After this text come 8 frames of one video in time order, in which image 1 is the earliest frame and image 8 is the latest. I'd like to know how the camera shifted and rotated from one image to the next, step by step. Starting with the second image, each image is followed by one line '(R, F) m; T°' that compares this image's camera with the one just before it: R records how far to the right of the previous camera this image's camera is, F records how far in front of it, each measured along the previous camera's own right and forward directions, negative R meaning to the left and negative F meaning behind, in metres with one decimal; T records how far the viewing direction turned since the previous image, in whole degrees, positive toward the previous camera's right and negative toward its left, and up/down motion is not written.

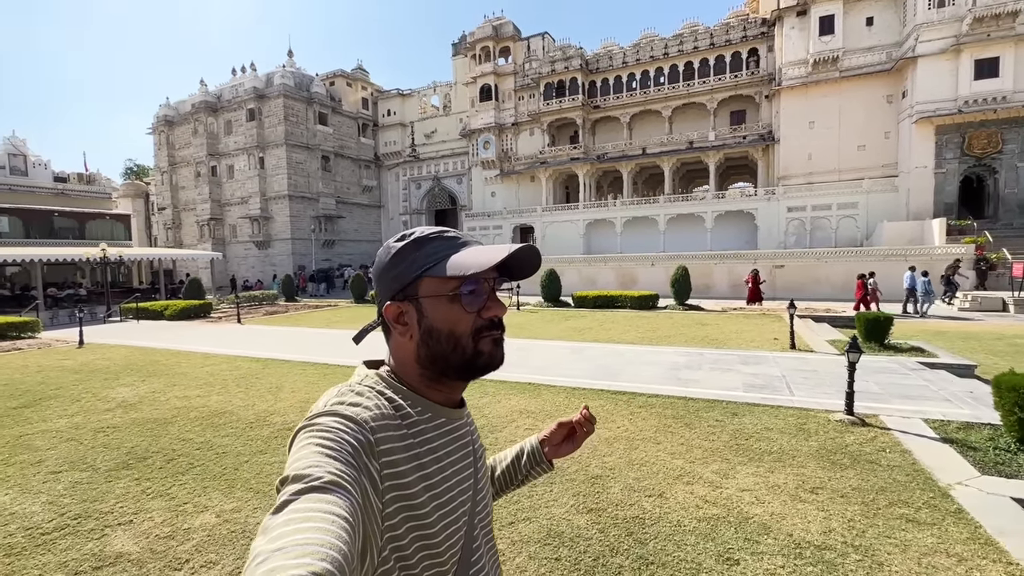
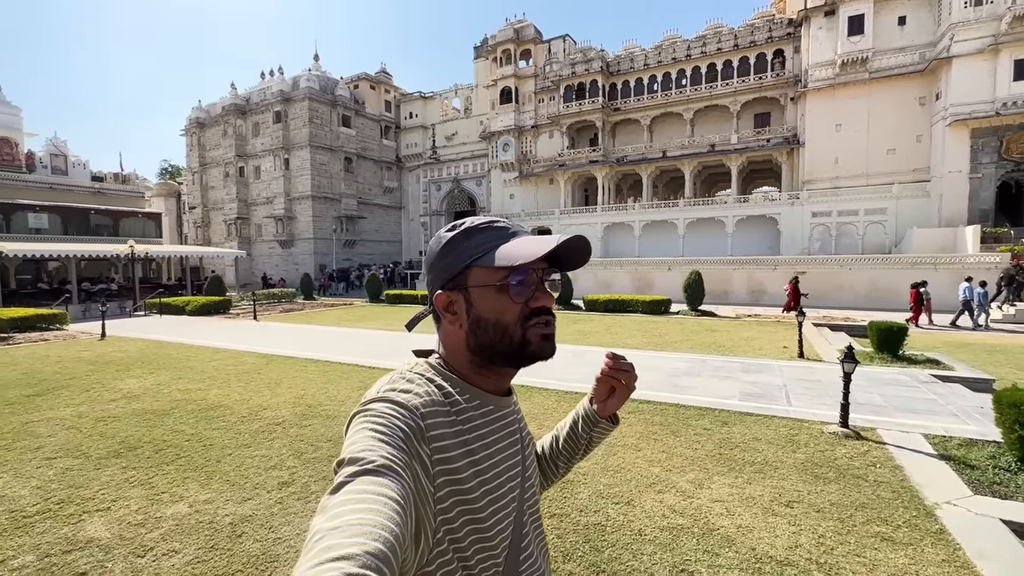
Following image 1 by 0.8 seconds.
(+0.4, 0.0) m; -3°
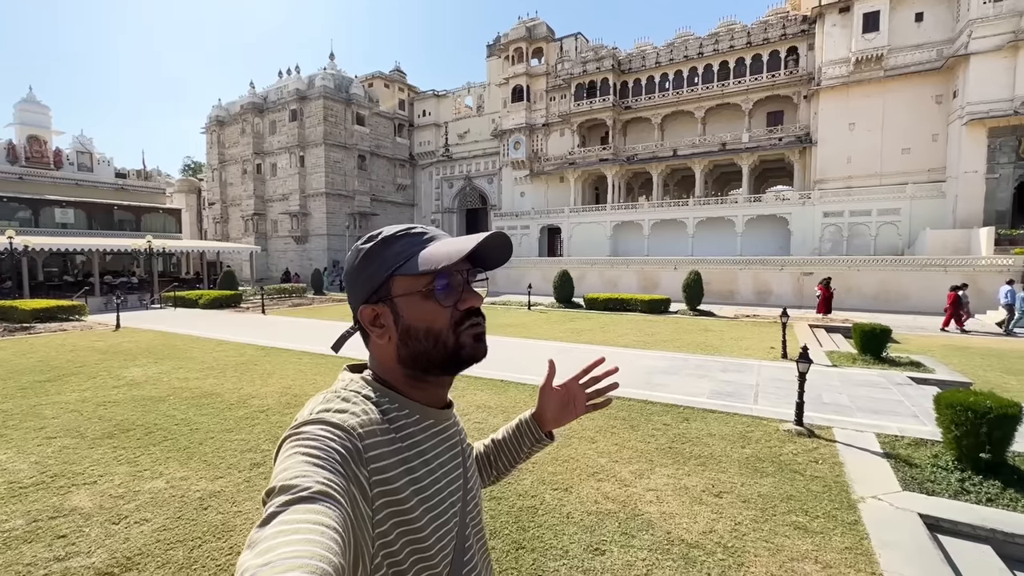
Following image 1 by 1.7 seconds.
(+0.6, -0.3) m; -2°
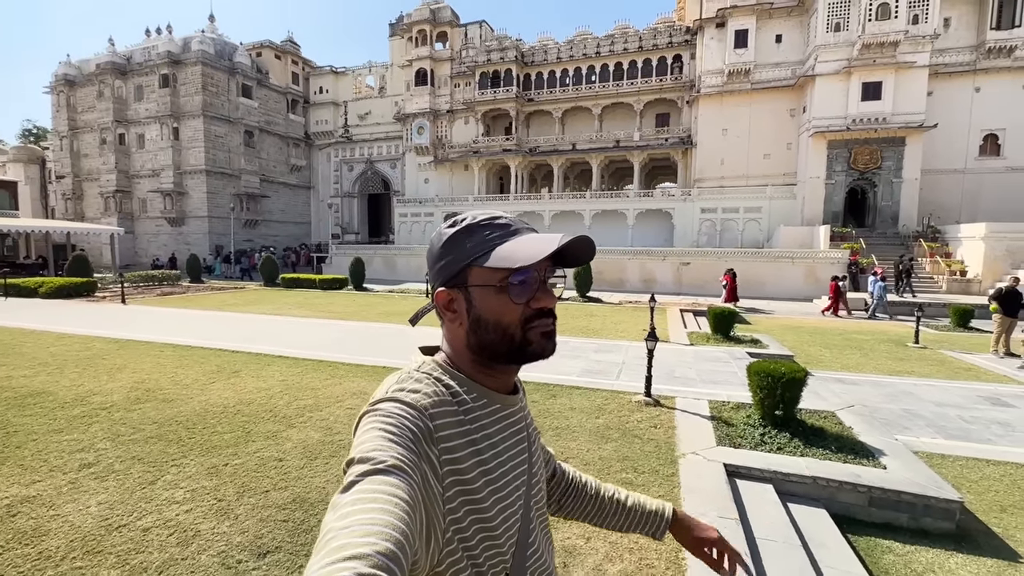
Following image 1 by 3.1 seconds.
(+0.4, -0.2) m; +11°
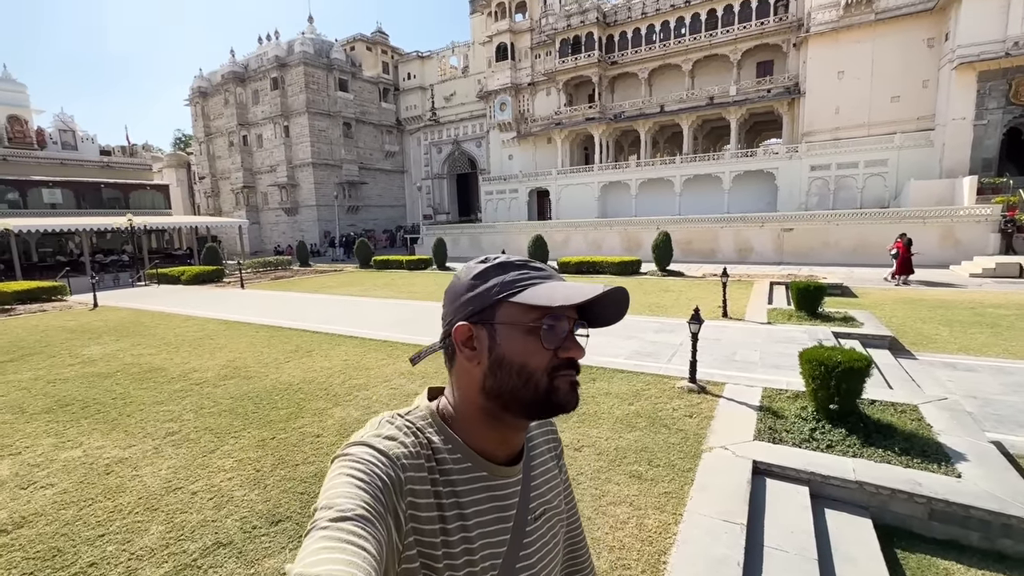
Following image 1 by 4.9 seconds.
(+0.8, +0.1) m; -12°
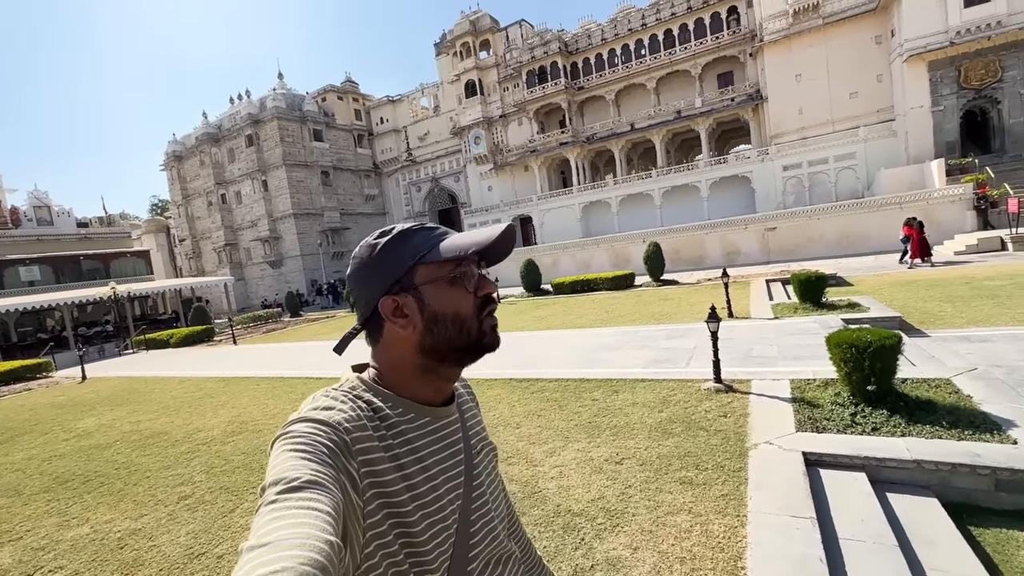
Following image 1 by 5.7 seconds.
(-0.3, +0.1) m; +2°
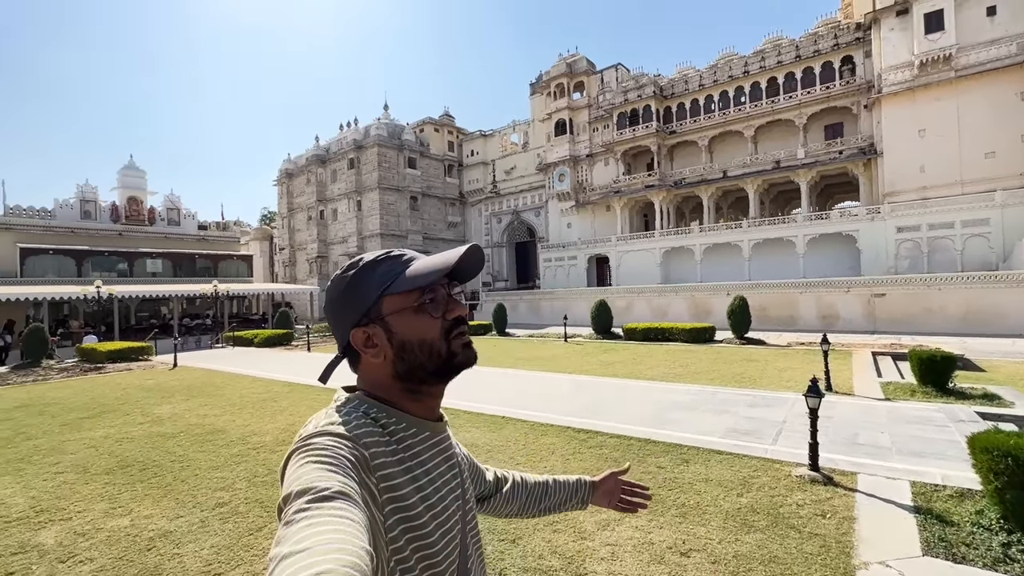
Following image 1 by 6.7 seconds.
(0.0, +0.4) m; -9°
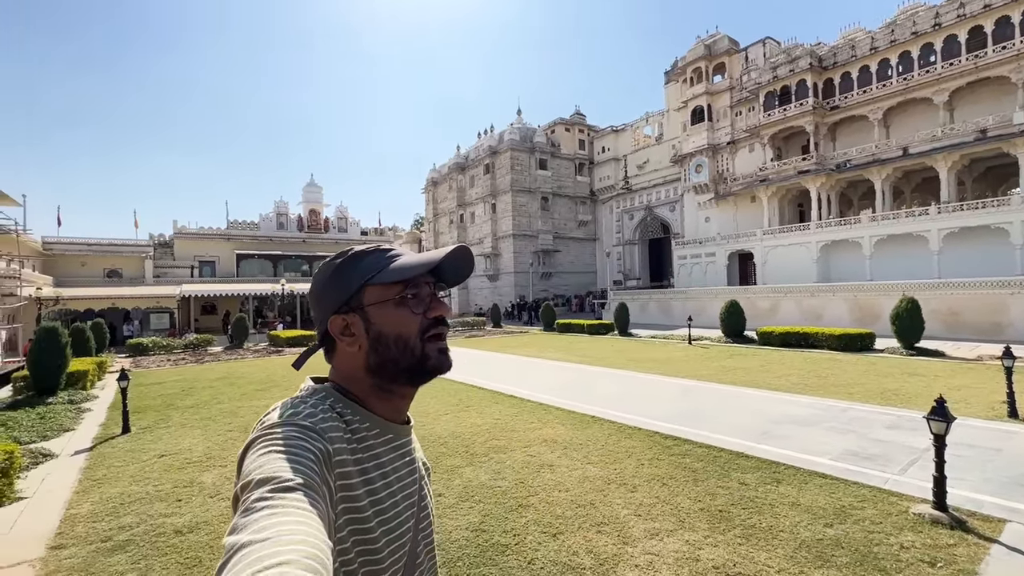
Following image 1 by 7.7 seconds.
(+0.7, 0.0) m; -17°
